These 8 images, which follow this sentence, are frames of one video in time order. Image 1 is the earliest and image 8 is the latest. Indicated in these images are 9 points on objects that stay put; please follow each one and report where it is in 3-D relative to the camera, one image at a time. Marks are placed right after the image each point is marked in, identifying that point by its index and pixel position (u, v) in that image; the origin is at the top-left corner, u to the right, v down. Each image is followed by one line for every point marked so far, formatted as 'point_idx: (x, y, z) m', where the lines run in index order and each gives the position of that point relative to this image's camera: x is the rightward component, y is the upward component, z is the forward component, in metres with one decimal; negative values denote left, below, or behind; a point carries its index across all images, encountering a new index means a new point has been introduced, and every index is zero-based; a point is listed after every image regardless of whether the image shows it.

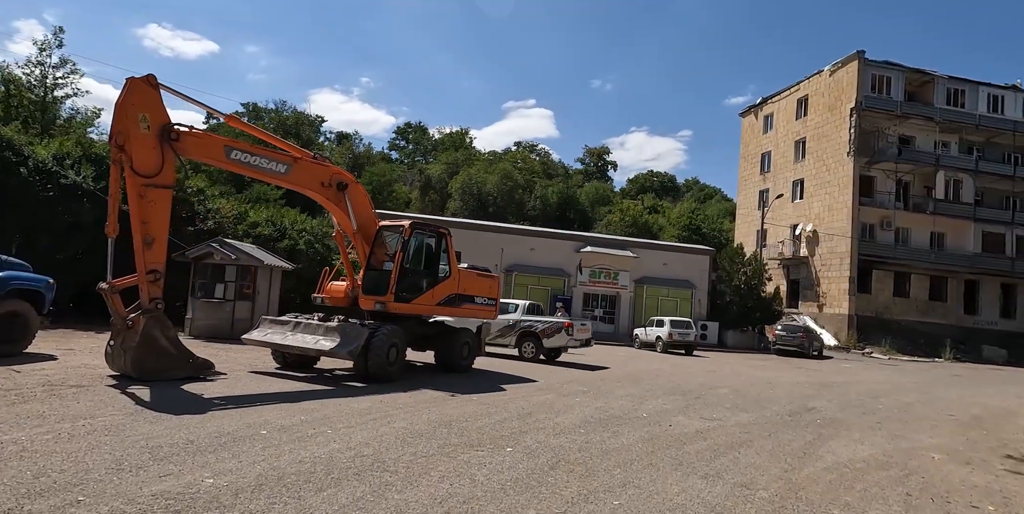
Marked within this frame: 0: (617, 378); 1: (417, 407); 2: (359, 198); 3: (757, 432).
0: (+2.7, -3.1, +15.4) m
1: (-1.5, -2.3, +9.4) m
2: (-3.3, +1.2, +13.1) m
3: (+3.9, -2.8, +9.9) m
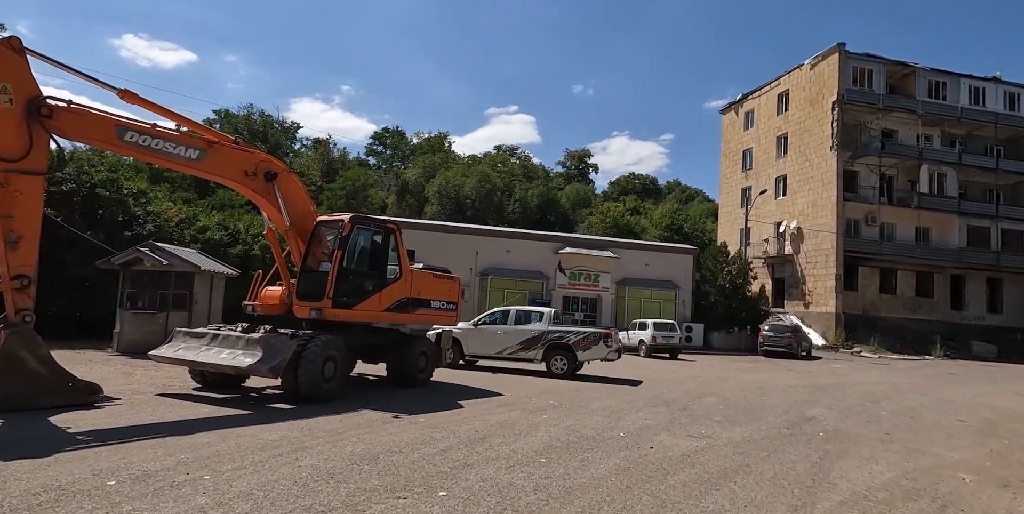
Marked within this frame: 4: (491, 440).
0: (+1.9, -3.0, +13.8) m
1: (-2.1, -2.2, +7.7) m
2: (-4.1, +1.2, +11.4) m
3: (+3.3, -2.7, +8.4) m
4: (-0.3, -2.4, +8.1) m
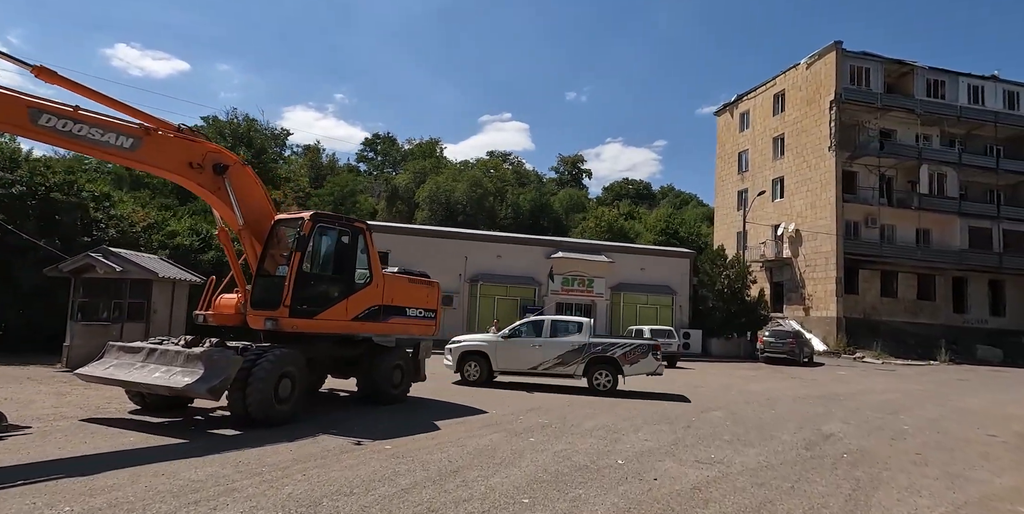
0: (+1.6, -3.0, +12.6) m
1: (-2.3, -2.2, +6.4) m
2: (-4.4, +1.2, +10.1) m
3: (+3.0, -2.6, +7.2) m
4: (-0.5, -2.4, +6.8) m
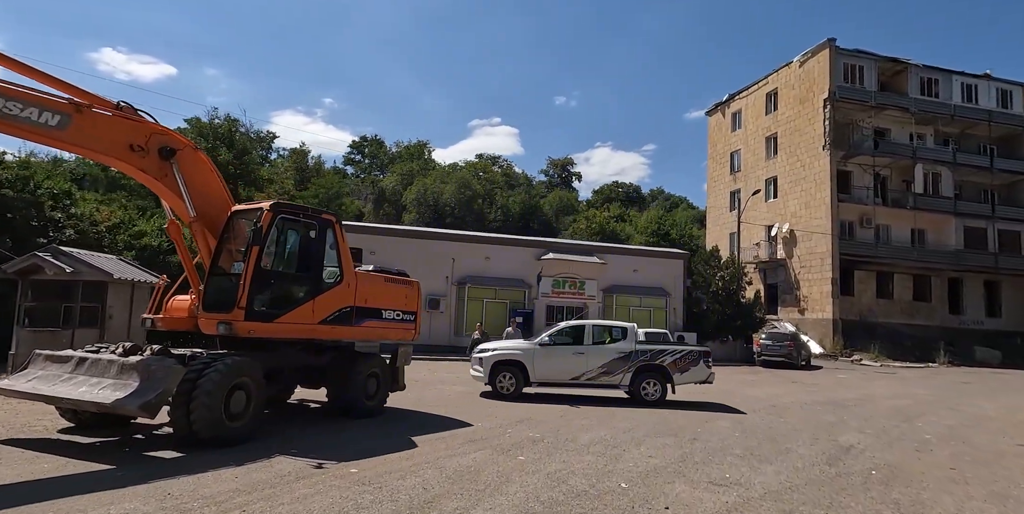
0: (+1.4, -3.0, +11.5) m
1: (-2.5, -2.1, +5.3) m
2: (-4.6, +1.2, +9.0) m
3: (+2.9, -2.5, +6.1) m
4: (-0.7, -2.3, +5.7) m
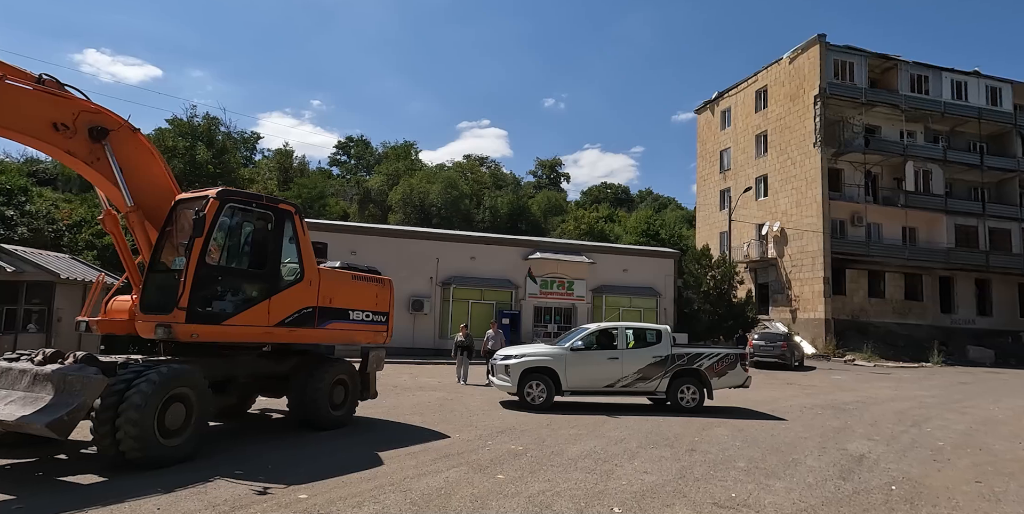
0: (+1.0, -2.9, +10.6) m
1: (-2.7, -2.0, +4.3) m
2: (-4.9, +1.3, +8.0) m
3: (+2.7, -2.4, +5.2) m
4: (-0.9, -2.2, +4.8) m
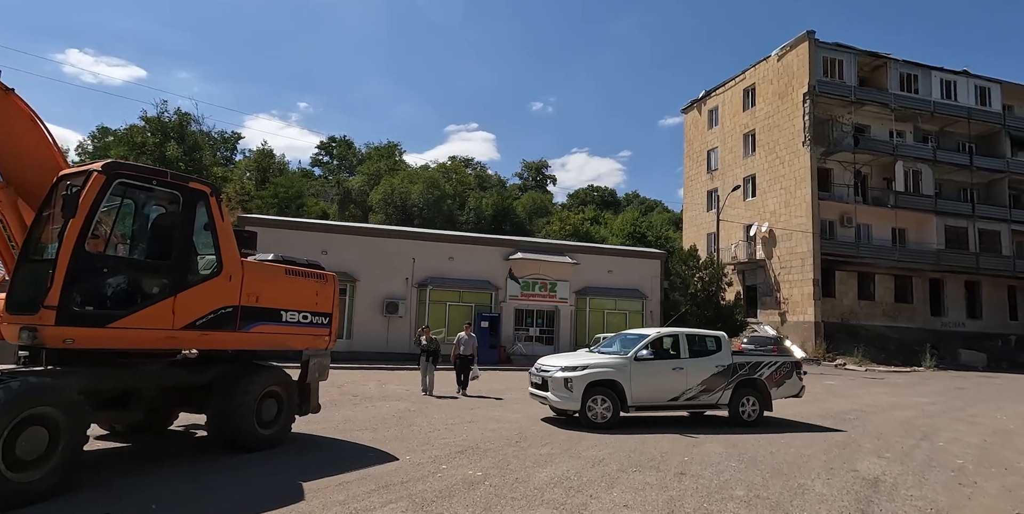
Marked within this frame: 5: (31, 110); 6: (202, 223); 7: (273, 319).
0: (+0.5, -2.8, +9.3) m
1: (-3.1, -1.9, +2.9) m
2: (-5.4, +1.4, +6.6) m
3: (+2.2, -2.3, +3.9) m
4: (-1.3, -2.1, +3.4) m
5: (-5.3, +1.6, +6.8) m
6: (-3.6, +0.4, +7.3) m
7: (-3.1, -0.8, +8.0) m
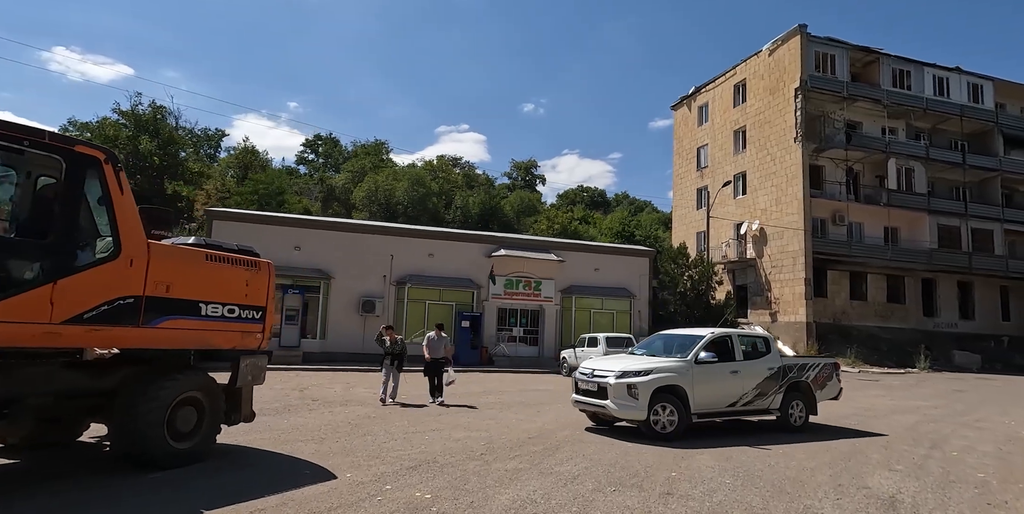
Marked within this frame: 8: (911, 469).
0: (0.0, -2.6, +8.1) m
1: (-3.5, -1.7, +1.7) m
2: (-5.8, +1.6, +5.3) m
3: (+1.9, -2.1, +2.8) m
4: (-1.7, -1.9, +2.2) m
5: (-5.7, +1.8, +5.6) m
6: (-4.1, +0.6, +6.1) m
7: (-3.6, -0.6, +6.8) m
8: (+5.6, -2.9, +8.6) m
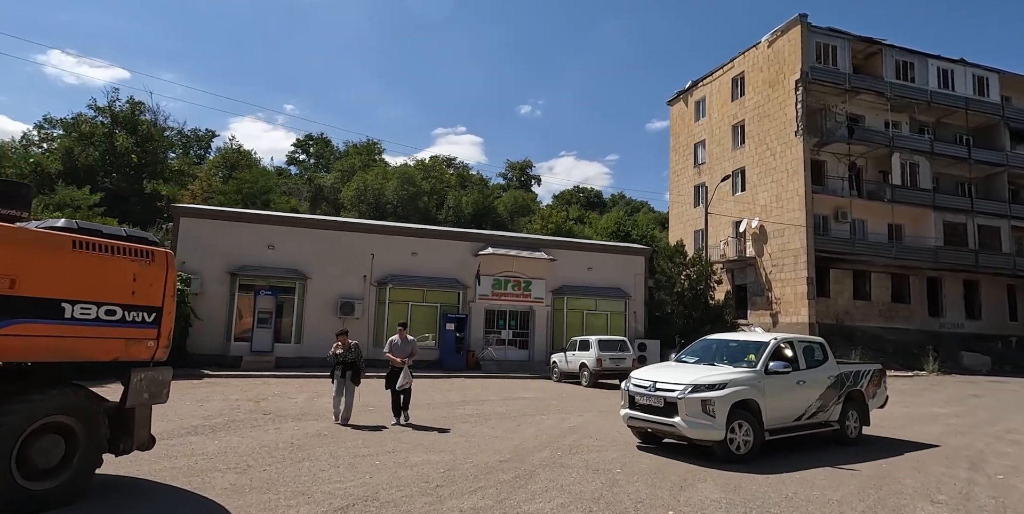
0: (-0.4, -2.5, +6.6) m
1: (-3.9, -1.6, +0.2) m
2: (-6.2, +1.7, +3.8) m
3: (+1.5, -1.9, +1.3) m
4: (-2.1, -1.7, +0.7) m
5: (-6.1, +1.9, +4.1) m
6: (-4.5, +0.7, +4.6) m
7: (-4.0, -0.5, +5.3) m
8: (+5.2, -2.8, +7.1) m
